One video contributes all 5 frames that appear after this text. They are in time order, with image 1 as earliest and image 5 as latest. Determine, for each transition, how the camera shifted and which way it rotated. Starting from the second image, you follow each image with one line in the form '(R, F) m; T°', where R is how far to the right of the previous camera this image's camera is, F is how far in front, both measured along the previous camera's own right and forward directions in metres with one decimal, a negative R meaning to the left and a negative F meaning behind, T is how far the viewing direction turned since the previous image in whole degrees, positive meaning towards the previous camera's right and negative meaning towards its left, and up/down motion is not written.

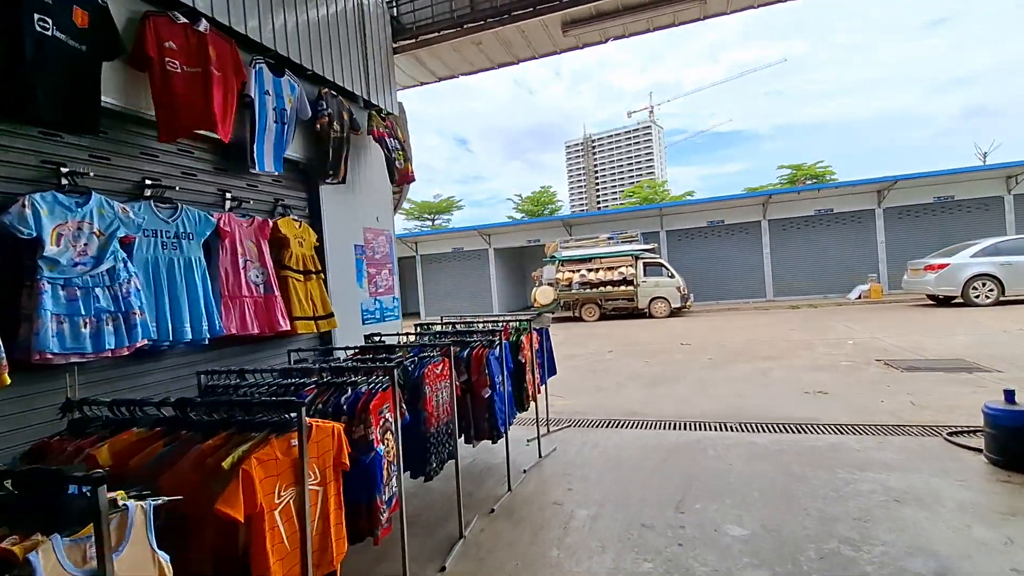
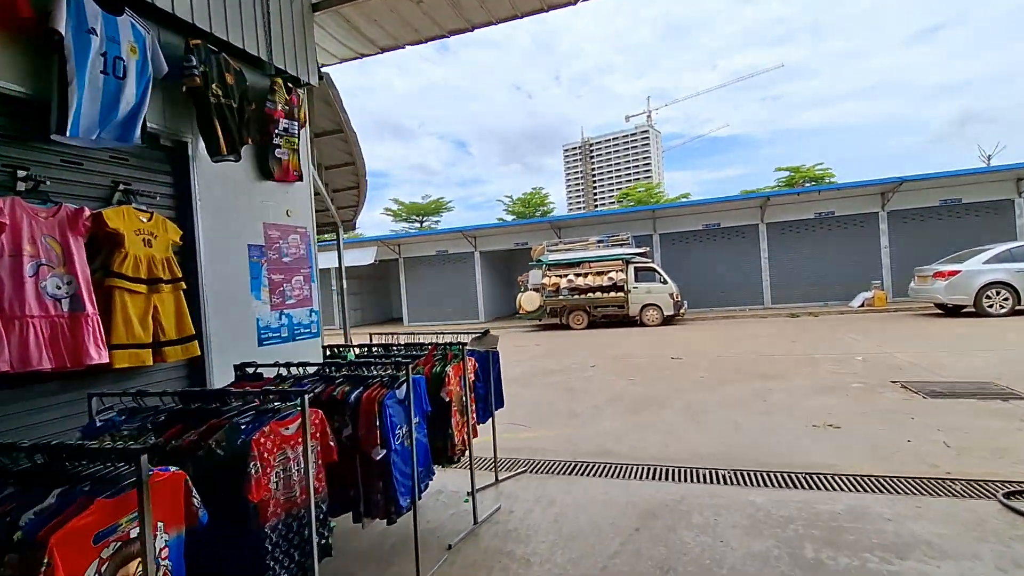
(+0.5, +1.0) m; 0°
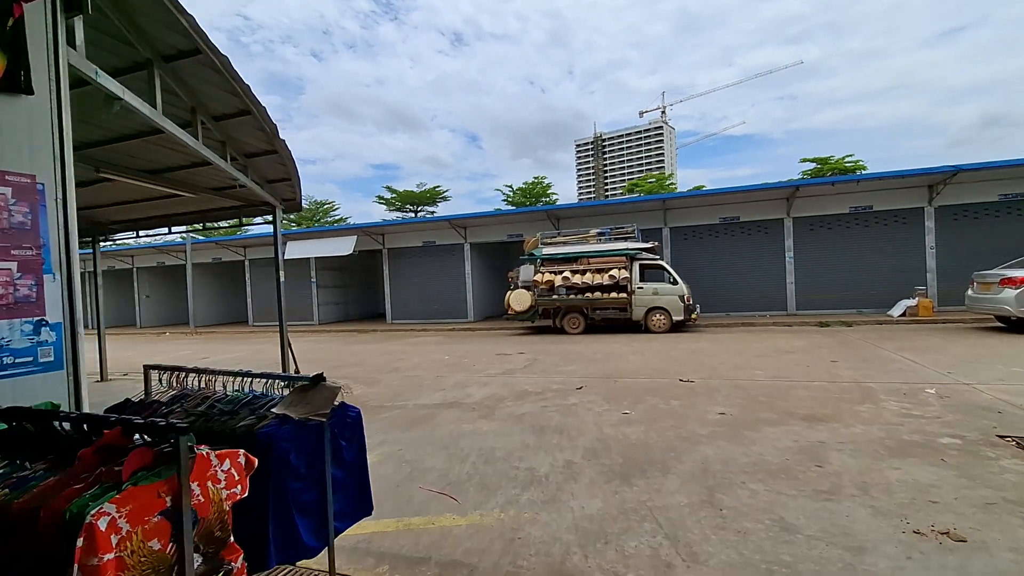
(+0.6, +1.9) m; -1°
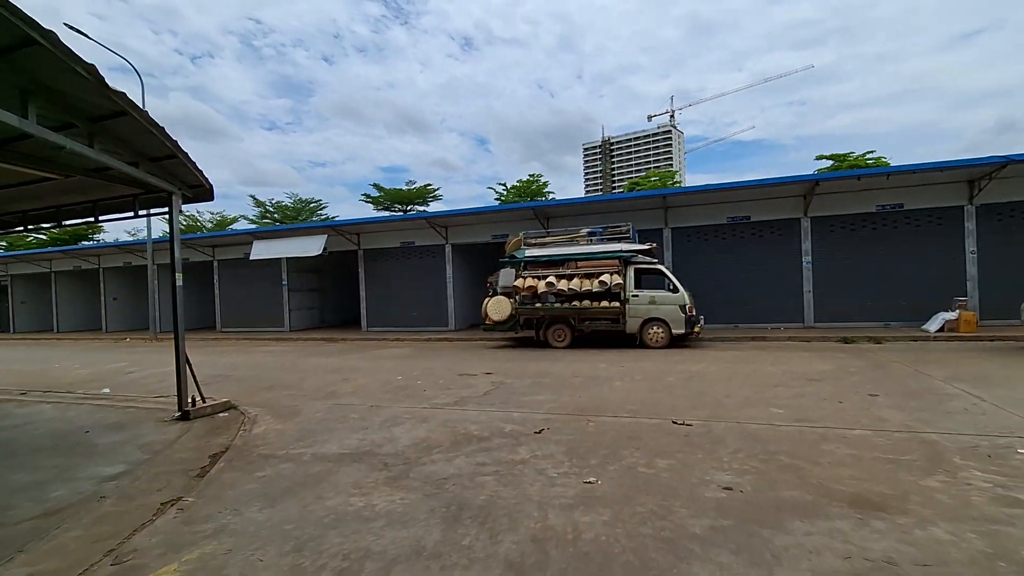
(+0.7, +1.6) m; -1°
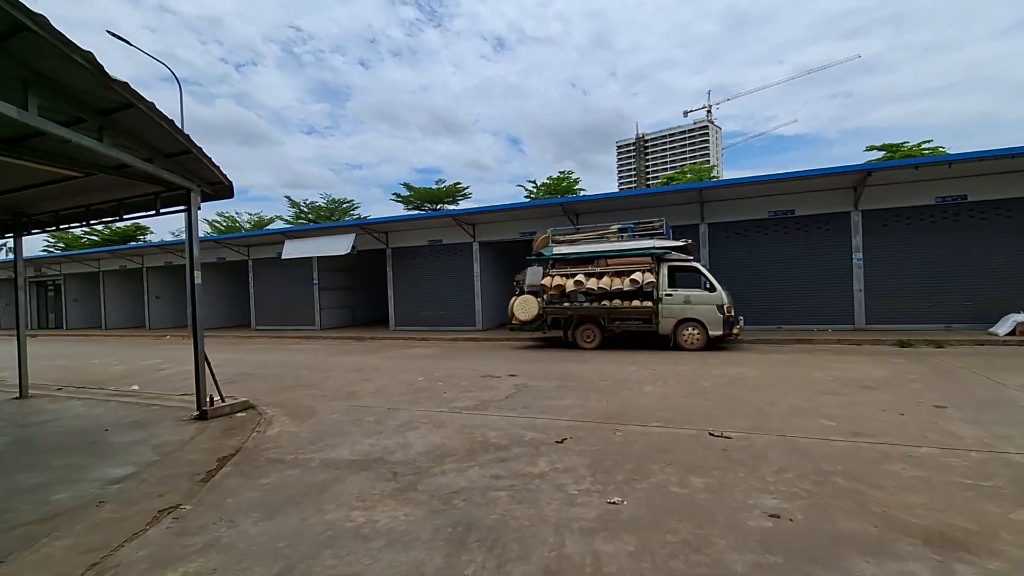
(+0.1, +0.4) m; -4°
